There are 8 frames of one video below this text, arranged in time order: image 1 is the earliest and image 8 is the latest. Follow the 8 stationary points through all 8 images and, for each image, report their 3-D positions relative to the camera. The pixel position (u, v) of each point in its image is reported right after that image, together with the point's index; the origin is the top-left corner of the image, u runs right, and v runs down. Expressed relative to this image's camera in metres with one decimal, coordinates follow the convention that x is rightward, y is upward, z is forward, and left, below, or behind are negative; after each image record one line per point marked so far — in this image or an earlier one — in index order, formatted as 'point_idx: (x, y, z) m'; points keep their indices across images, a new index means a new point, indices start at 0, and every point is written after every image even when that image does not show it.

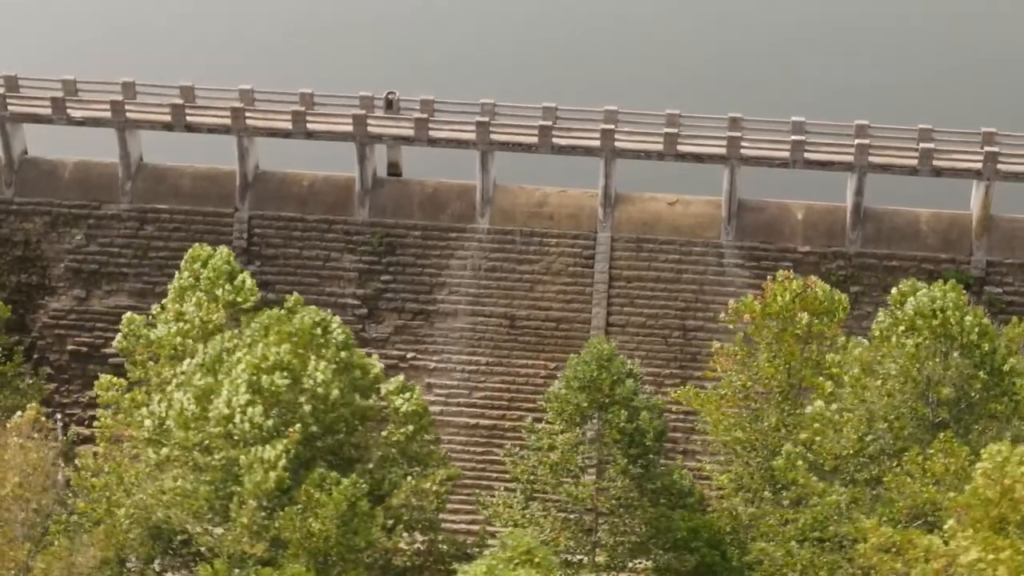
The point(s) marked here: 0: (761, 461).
0: (+4.1, -2.8, +17.6) m
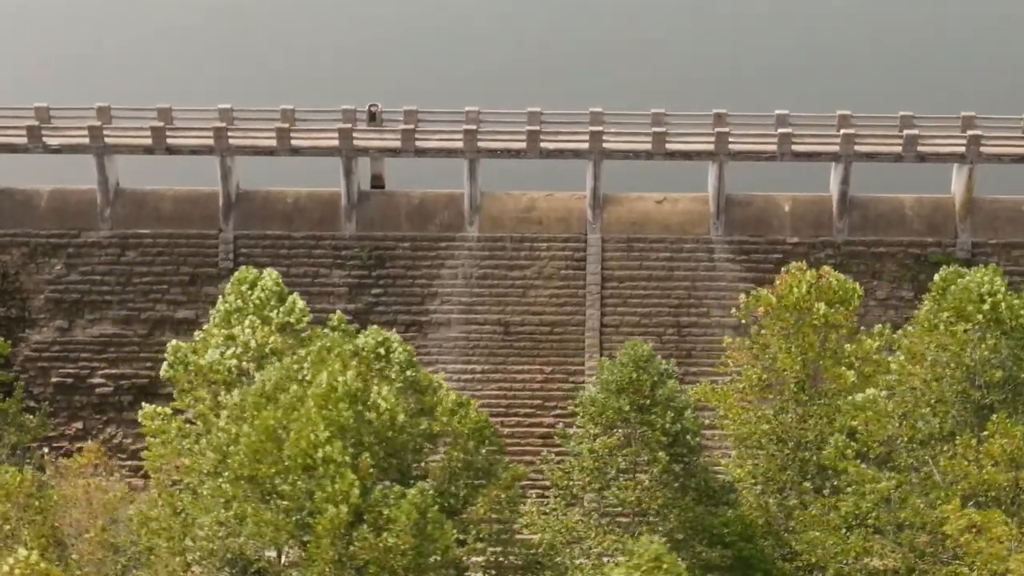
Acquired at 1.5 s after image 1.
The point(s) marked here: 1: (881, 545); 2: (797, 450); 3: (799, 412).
0: (+4.5, -2.7, +17.6) m
1: (+4.8, -3.3, +14.1) m
2: (+4.6, -2.6, +17.5) m
3: (+4.7, -2.0, +17.5) m
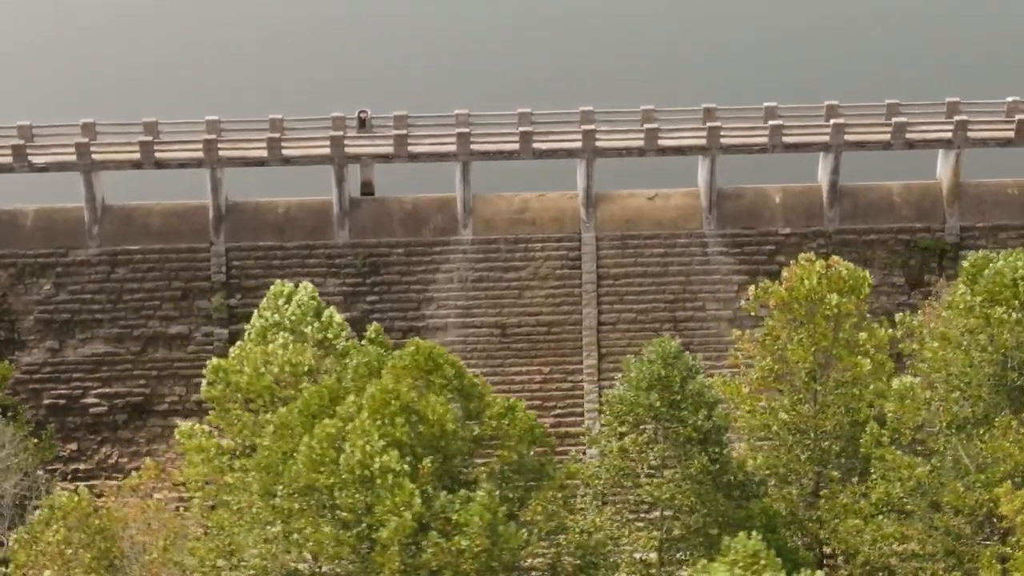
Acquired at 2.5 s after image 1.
0: (+4.8, -2.5, +17.6) m
1: (+5.3, -3.1, +14.1) m
2: (+4.9, -2.5, +17.6) m
3: (+4.9, -1.8, +17.6) m
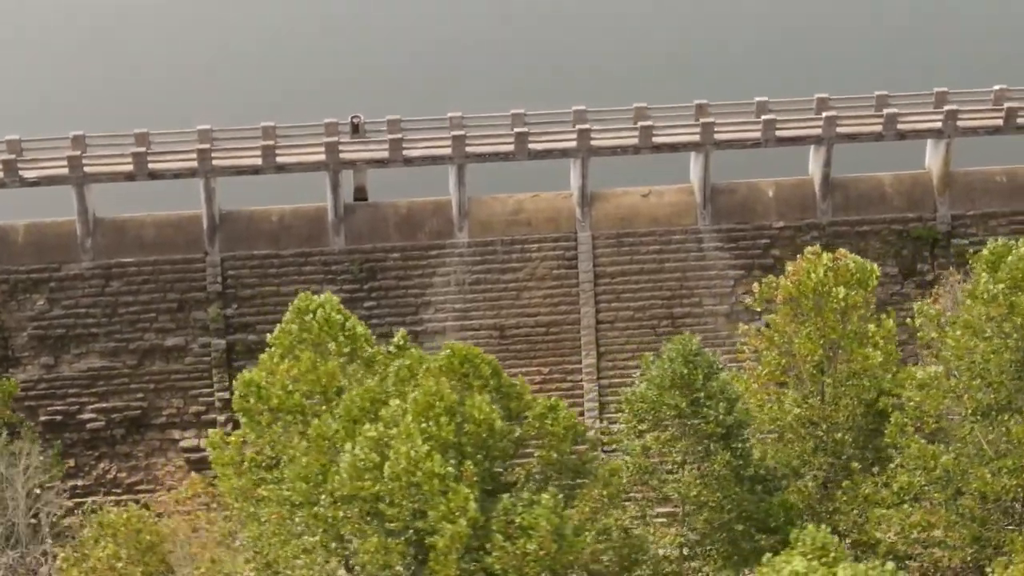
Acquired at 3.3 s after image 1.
0: (+5.0, -2.4, +17.7) m
1: (+5.6, -3.0, +14.2) m
2: (+5.1, -2.3, +17.6) m
3: (+5.1, -1.7, +17.6) m
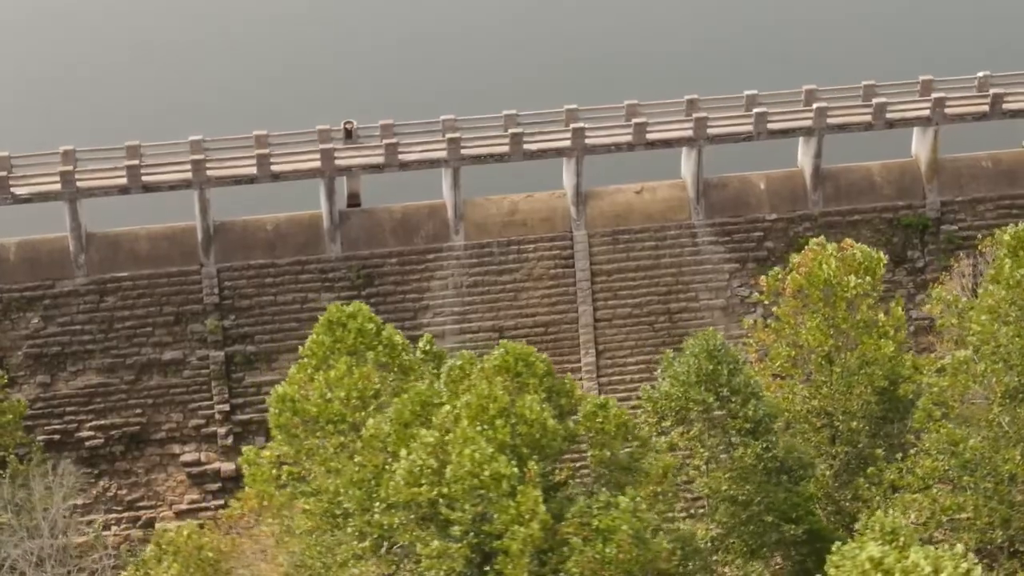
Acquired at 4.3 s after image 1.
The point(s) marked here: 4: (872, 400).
0: (+5.3, -2.2, +17.8) m
1: (+6.1, -2.8, +14.4) m
2: (+5.4, -2.2, +17.8) m
3: (+5.4, -1.5, +17.8) m
4: (+5.9, -1.8, +17.7) m
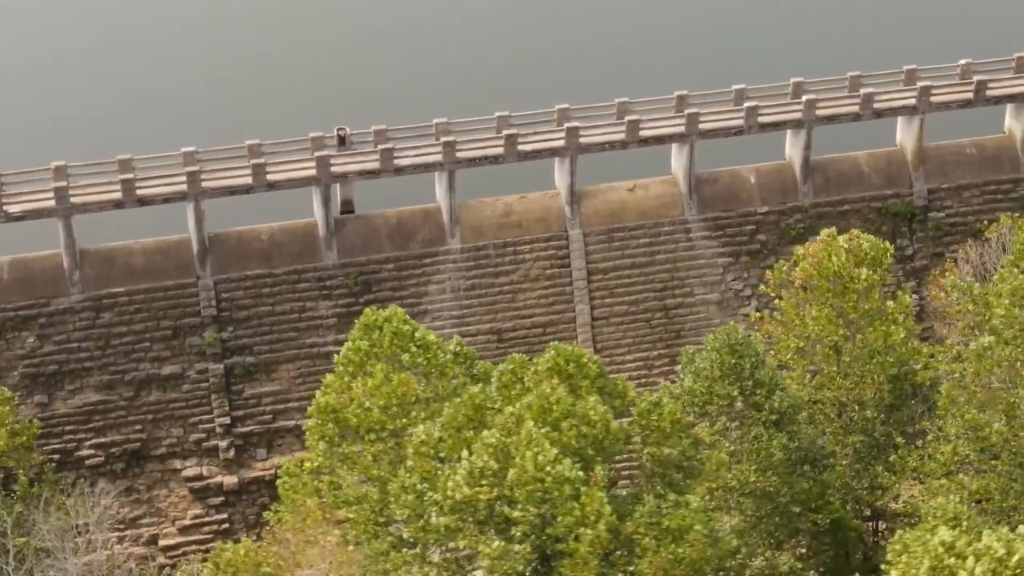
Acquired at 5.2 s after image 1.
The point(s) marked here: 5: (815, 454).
0: (+5.6, -2.1, +18.0) m
1: (+6.5, -2.6, +14.6) m
2: (+5.7, -2.0, +17.9) m
3: (+5.7, -1.3, +17.9) m
4: (+6.1, -1.6, +17.9) m
5: (+4.5, -2.5, +16.1) m
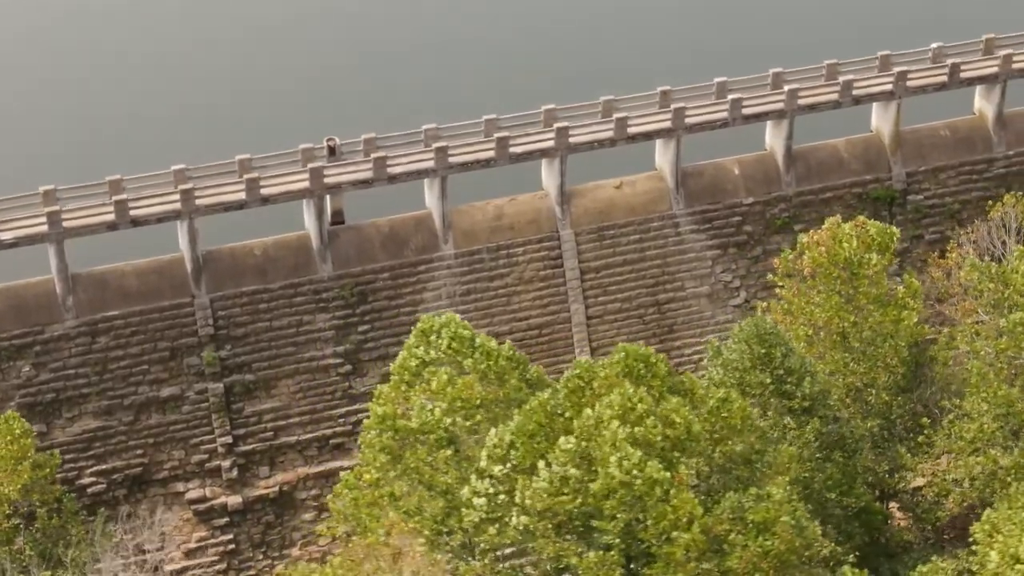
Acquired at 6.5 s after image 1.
0: (+5.9, -1.8, +18.3) m
1: (+7.0, -2.2, +14.9) m
2: (+6.0, -1.7, +18.3) m
3: (+6.0, -1.0, +18.3) m
4: (+6.5, -1.3, +18.2) m
5: (+5.0, -2.2, +16.4) m
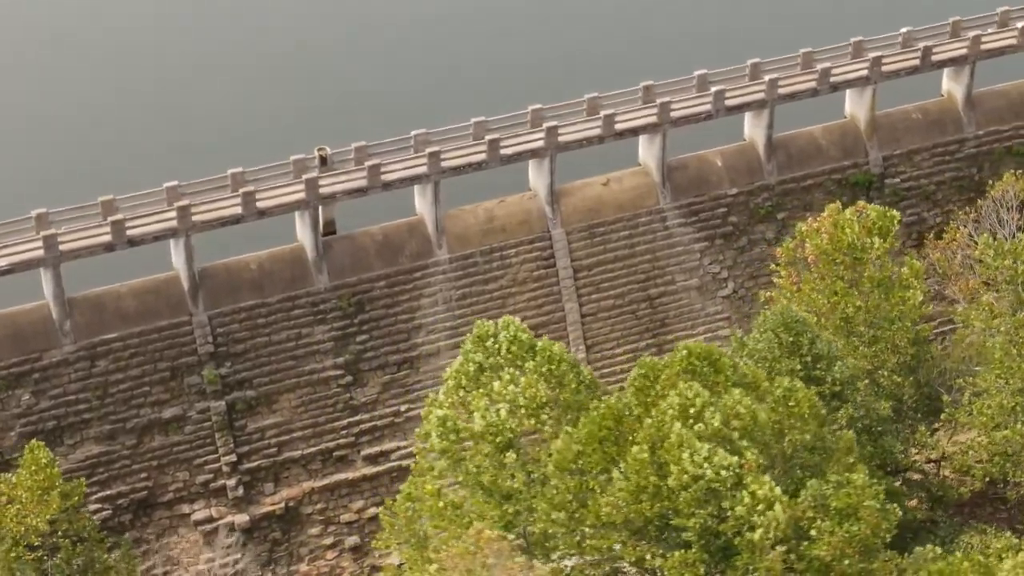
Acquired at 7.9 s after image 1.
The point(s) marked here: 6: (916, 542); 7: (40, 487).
0: (+6.2, -1.4, +18.7) m
1: (+7.5, -1.7, +15.4) m
2: (+6.4, -1.3, +18.6) m
3: (+6.3, -0.6, +18.7) m
4: (+6.8, -0.9, +18.7) m
5: (+5.4, -1.8, +16.7) m
6: (+6.7, -4.2, +18.3) m
7: (-8.6, -3.6, +19.6) m
